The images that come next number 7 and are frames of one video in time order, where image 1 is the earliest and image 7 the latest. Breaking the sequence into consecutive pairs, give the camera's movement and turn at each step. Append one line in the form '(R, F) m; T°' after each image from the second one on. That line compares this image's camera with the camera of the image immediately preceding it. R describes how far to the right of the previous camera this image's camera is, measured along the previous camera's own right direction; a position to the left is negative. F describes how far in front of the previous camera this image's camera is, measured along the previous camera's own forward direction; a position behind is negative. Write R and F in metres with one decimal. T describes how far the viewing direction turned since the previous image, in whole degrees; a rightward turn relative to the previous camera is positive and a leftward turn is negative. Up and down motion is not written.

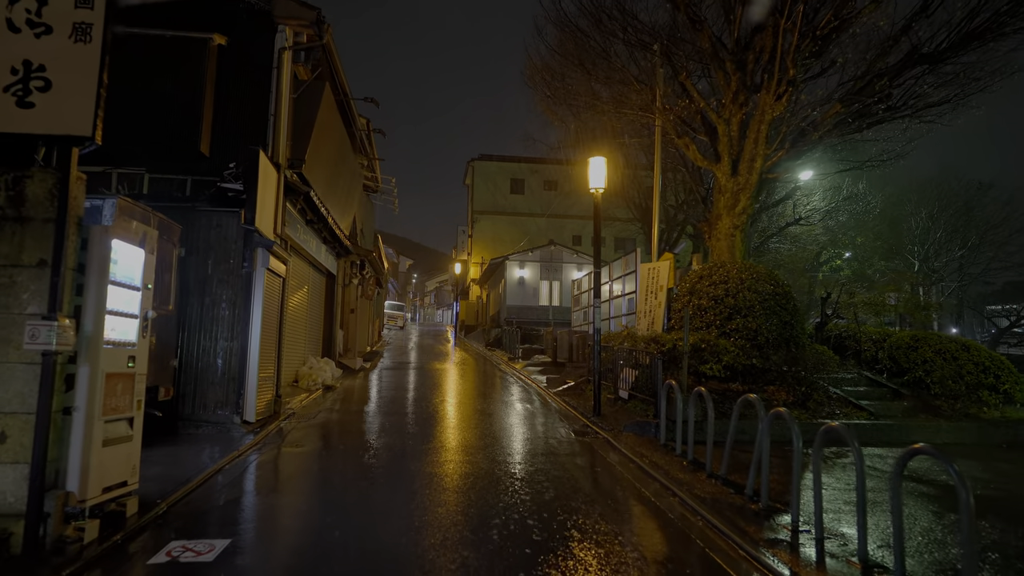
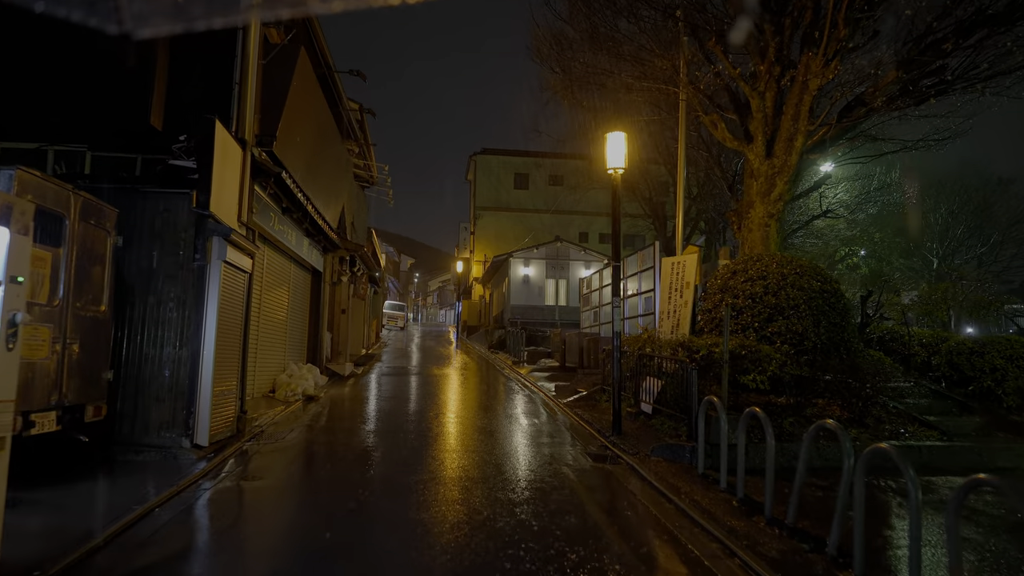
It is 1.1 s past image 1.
(0.0, +1.5) m; 0°
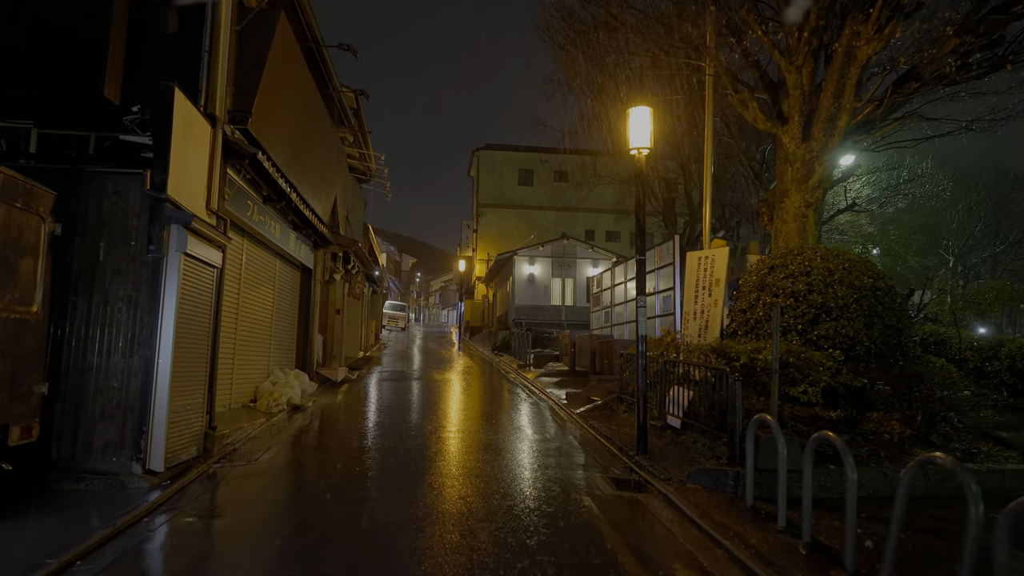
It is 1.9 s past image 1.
(-0.1, +1.2) m; 0°
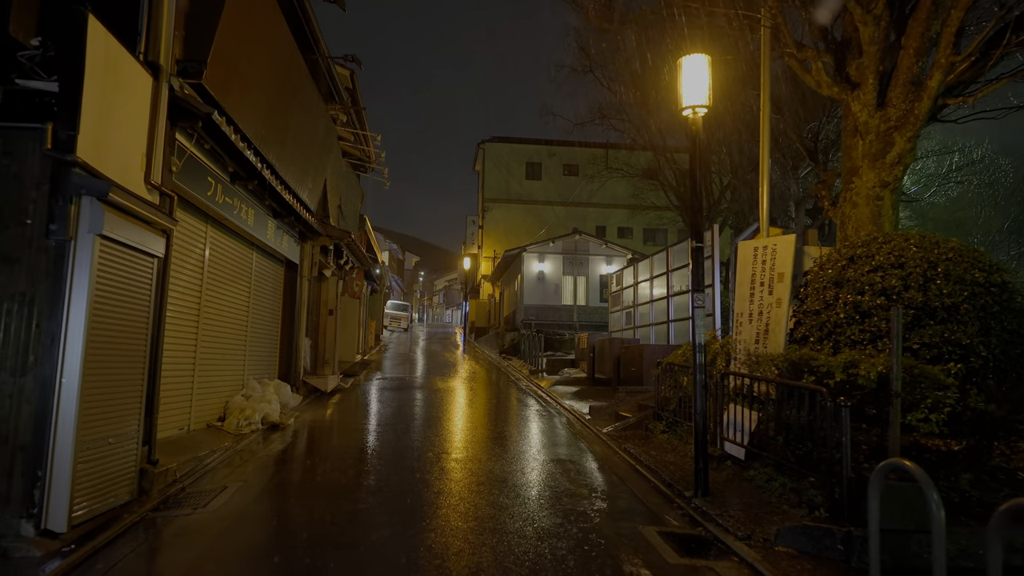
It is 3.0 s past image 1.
(-0.1, +1.7) m; 0°
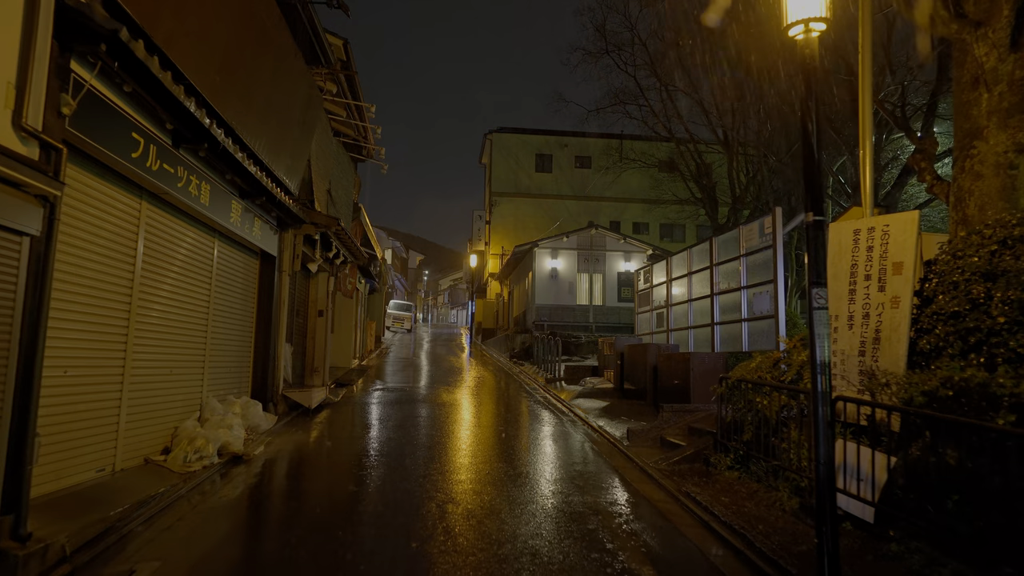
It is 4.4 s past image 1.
(-0.1, +1.9) m; 0°
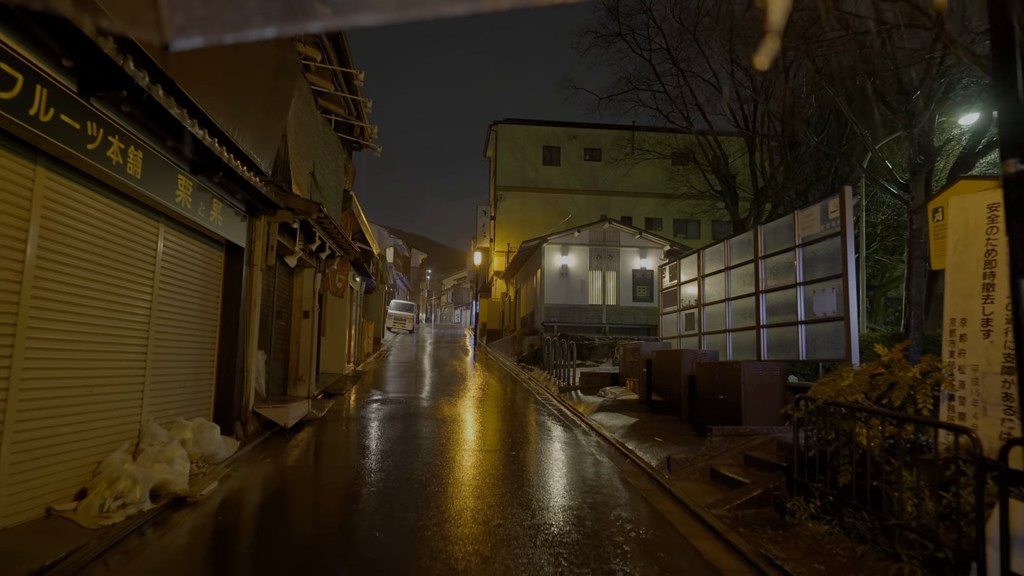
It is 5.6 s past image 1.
(-0.1, +1.6) m; 0°
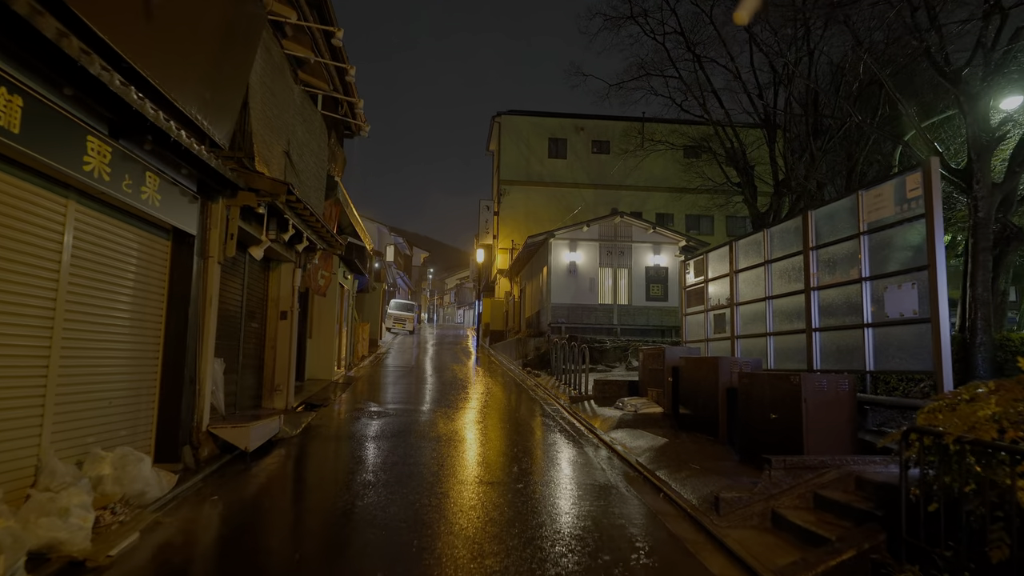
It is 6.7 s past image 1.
(0.0, +1.5) m; 0°
